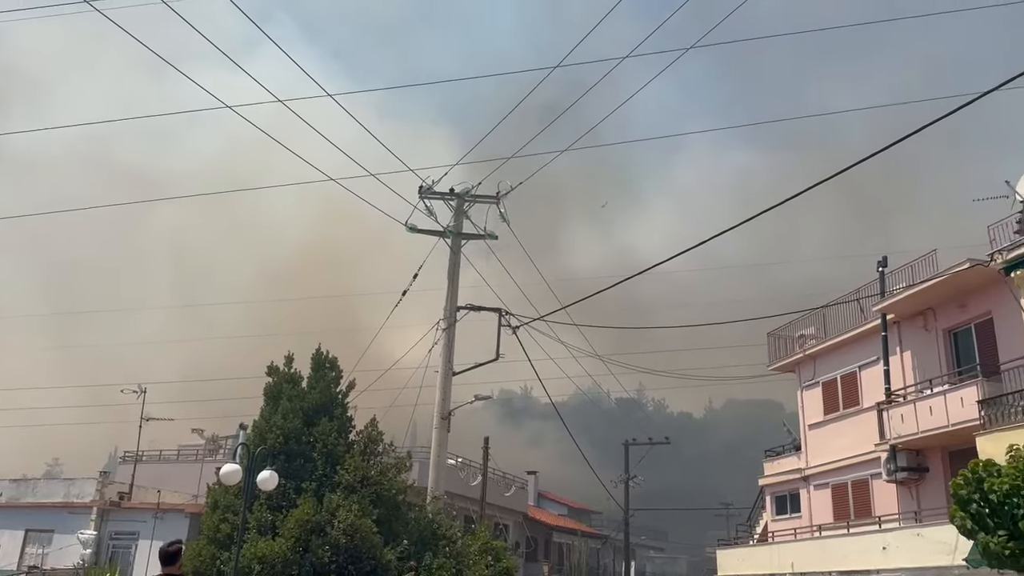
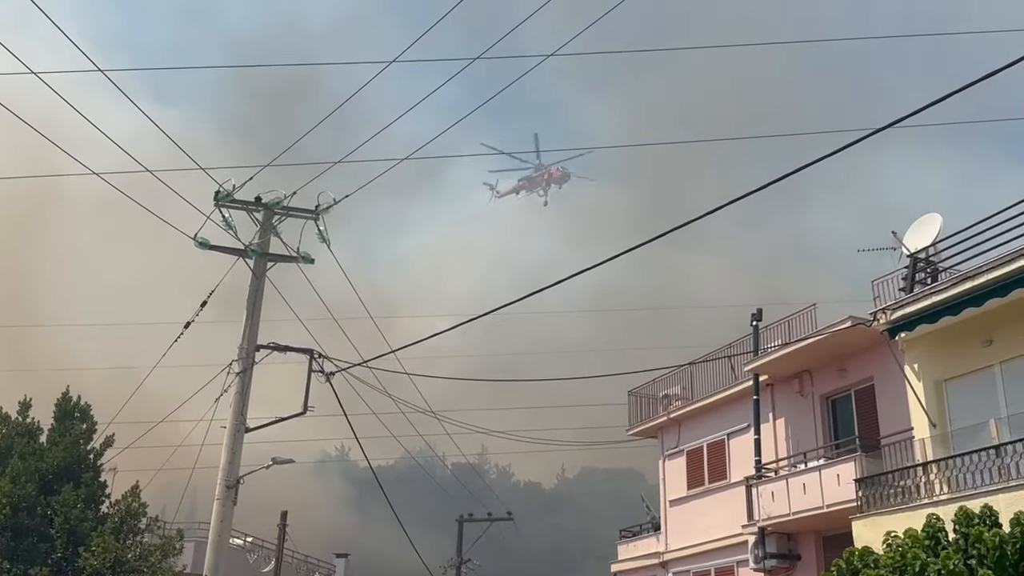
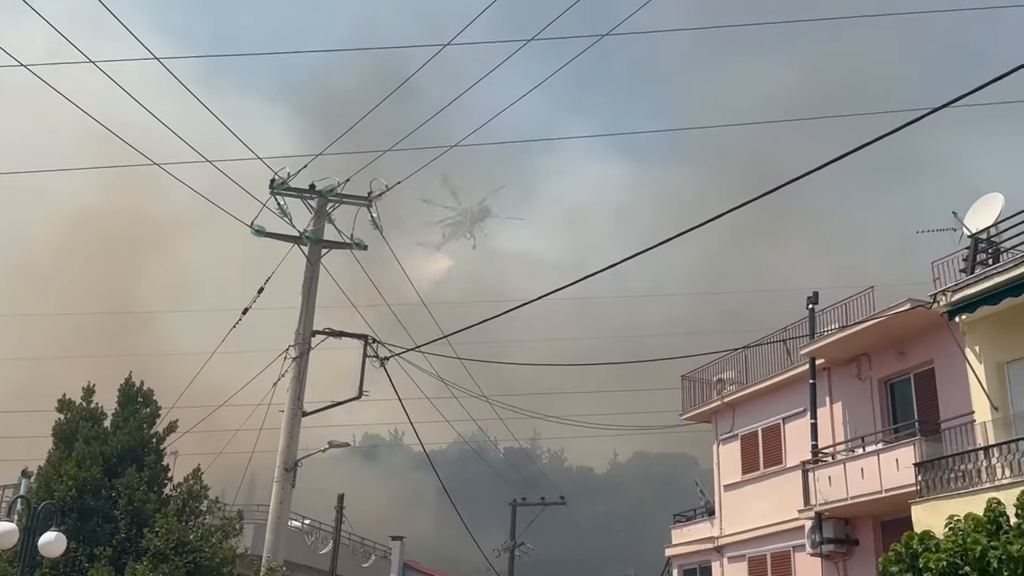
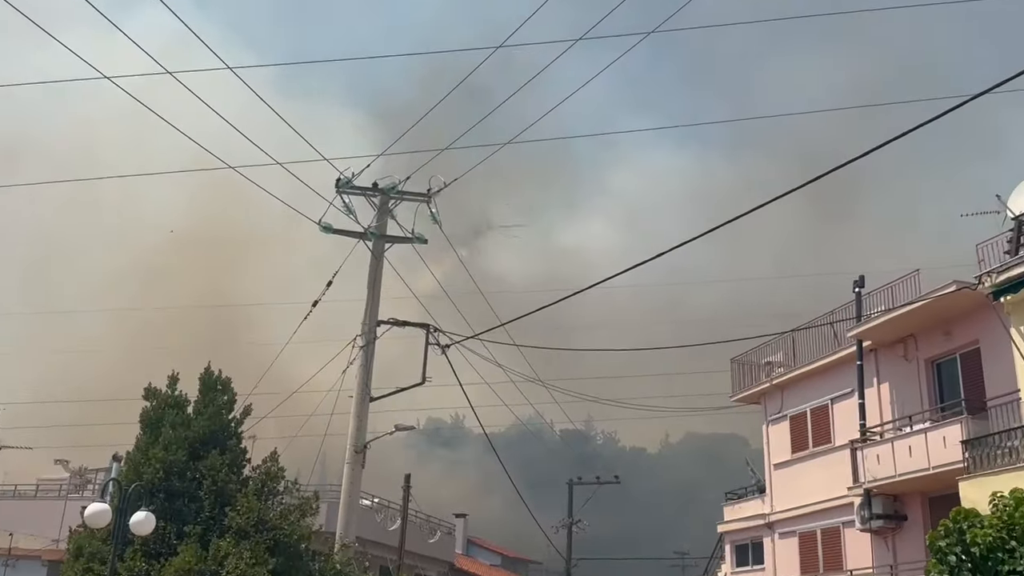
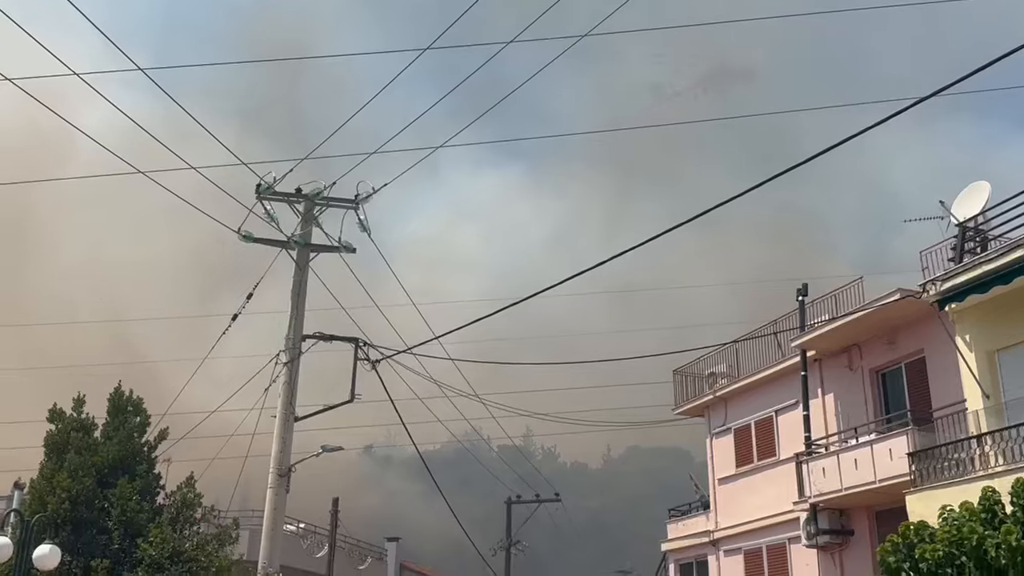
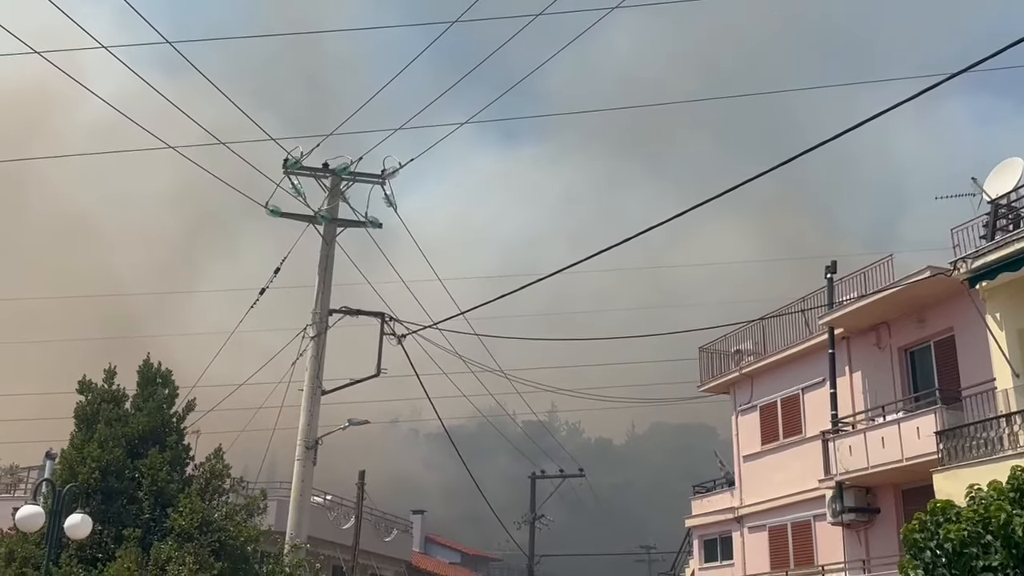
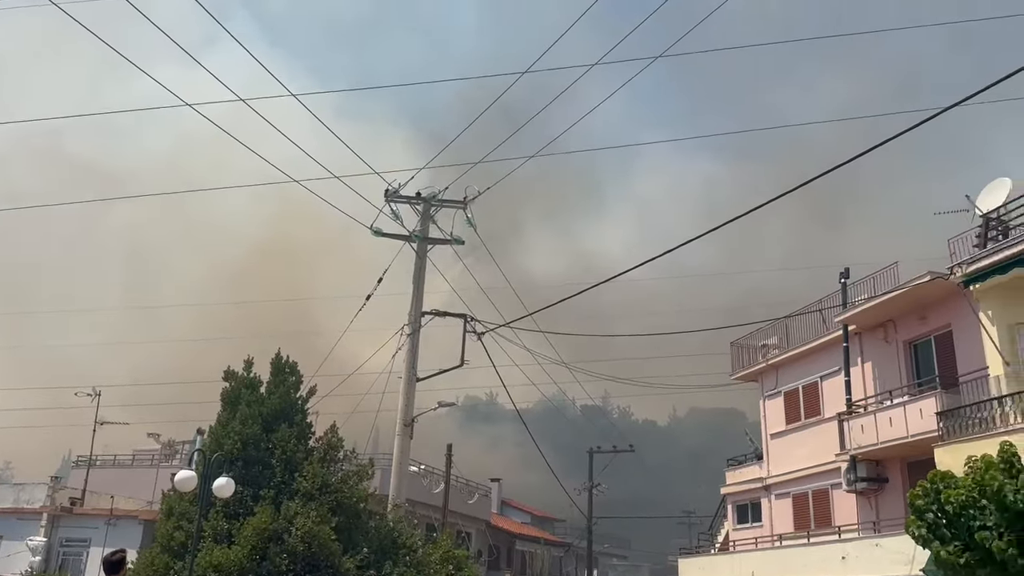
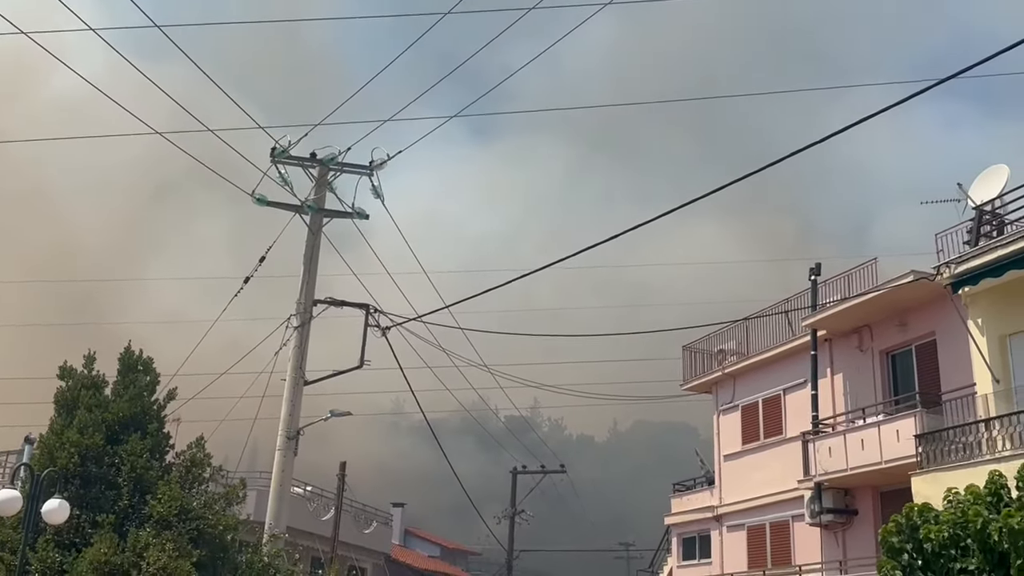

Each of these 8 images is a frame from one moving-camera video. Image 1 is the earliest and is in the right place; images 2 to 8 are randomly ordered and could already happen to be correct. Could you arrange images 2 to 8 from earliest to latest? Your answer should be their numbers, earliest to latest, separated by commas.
7, 4, 3, 2, 5, 6, 8
